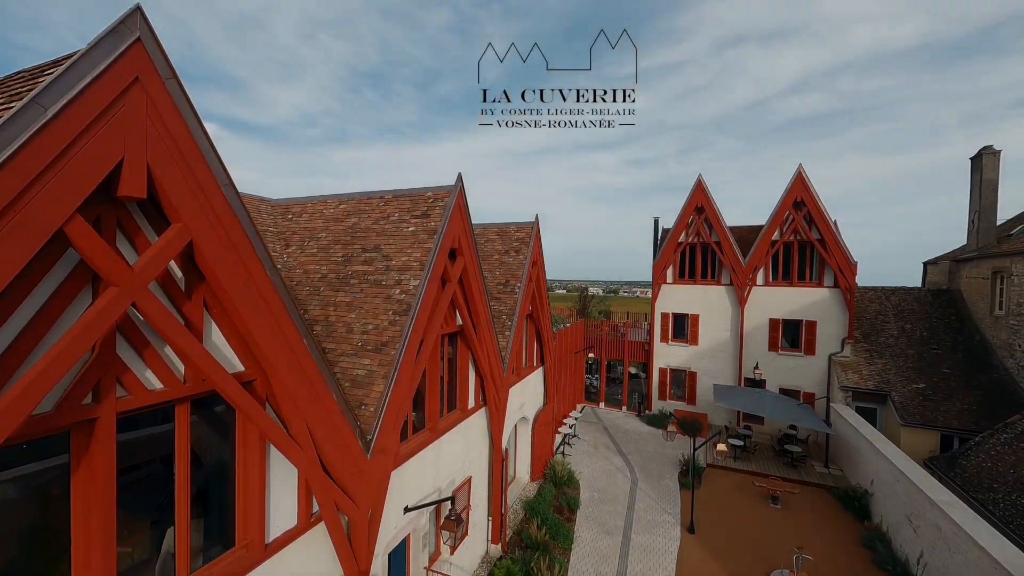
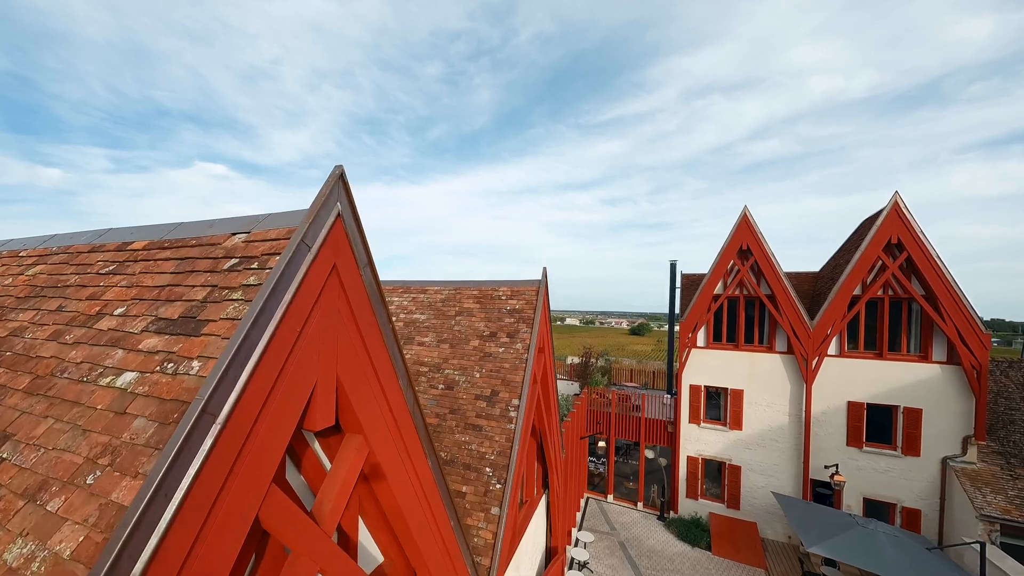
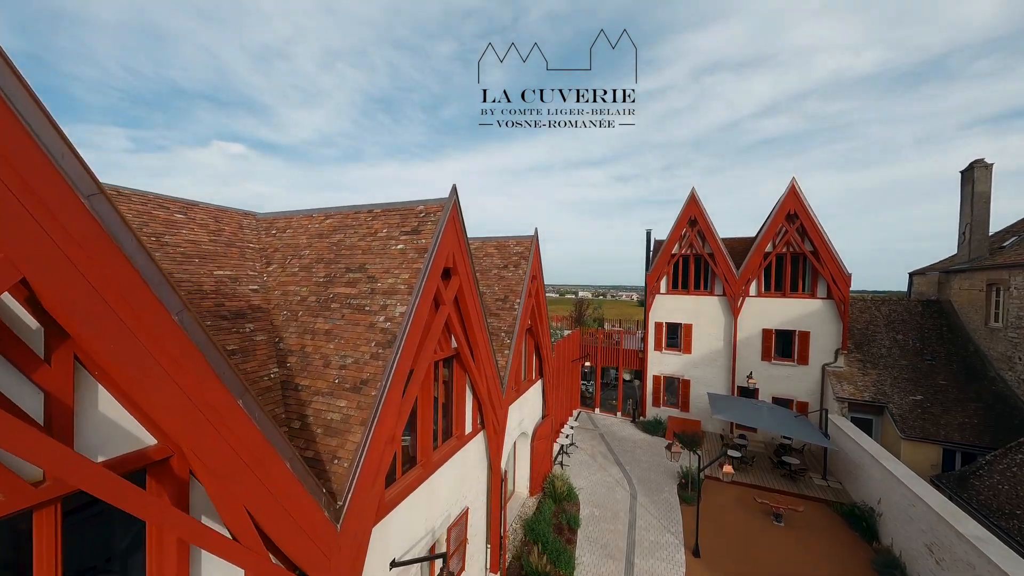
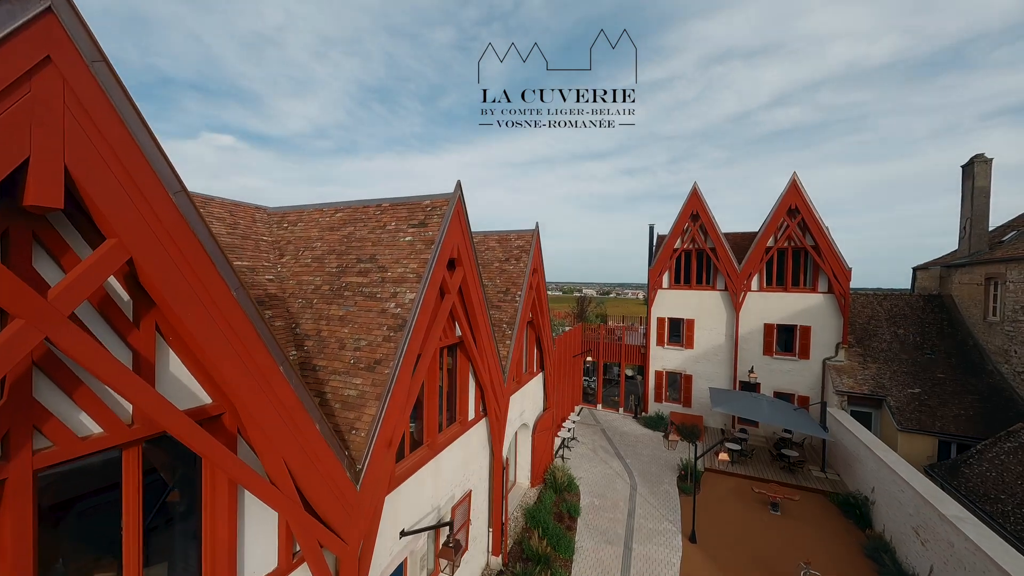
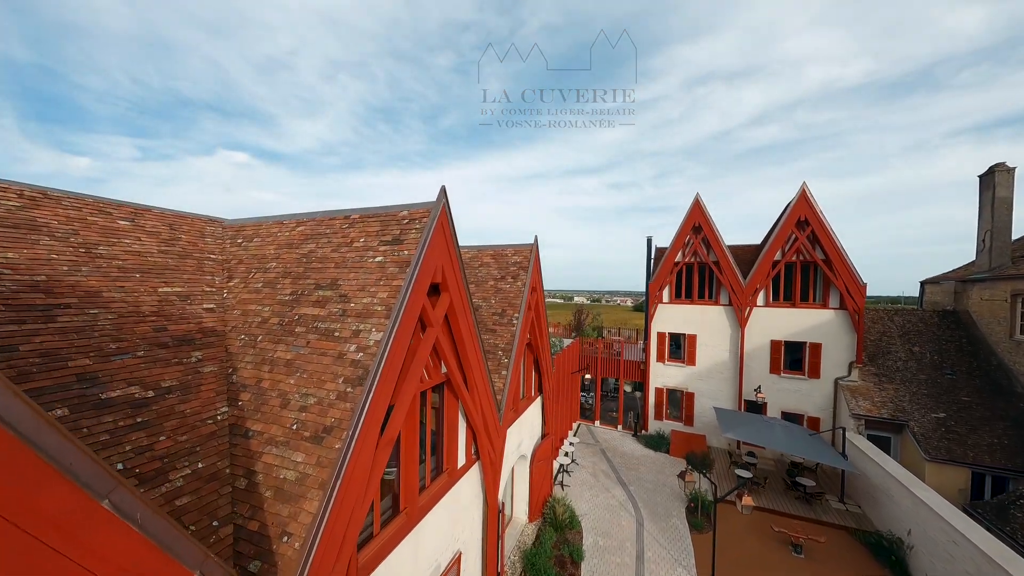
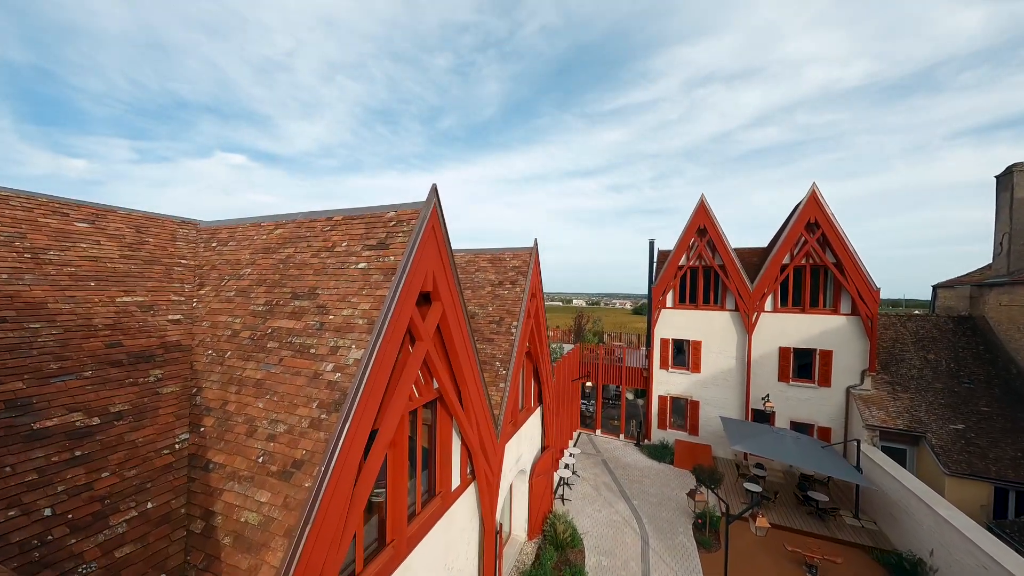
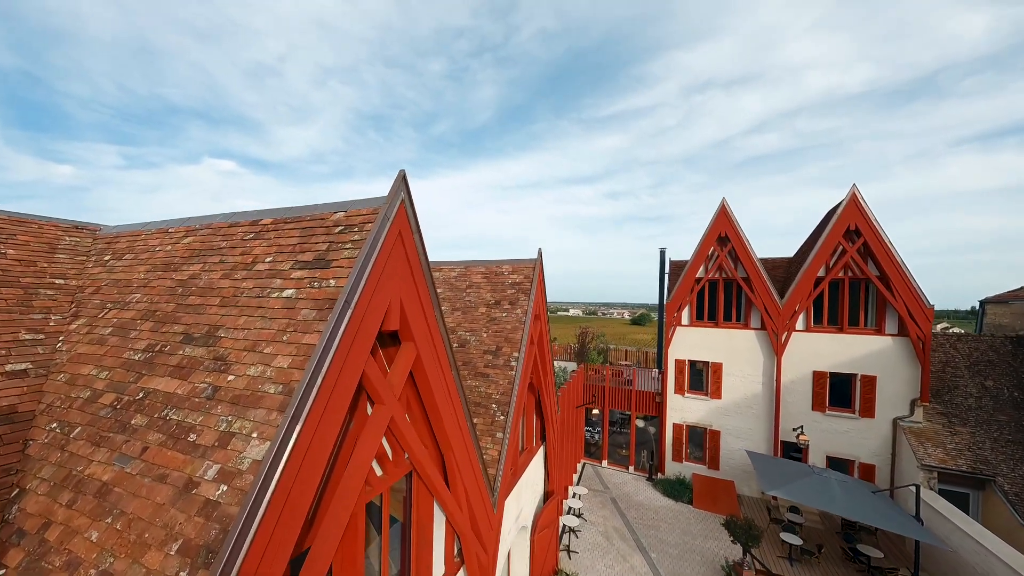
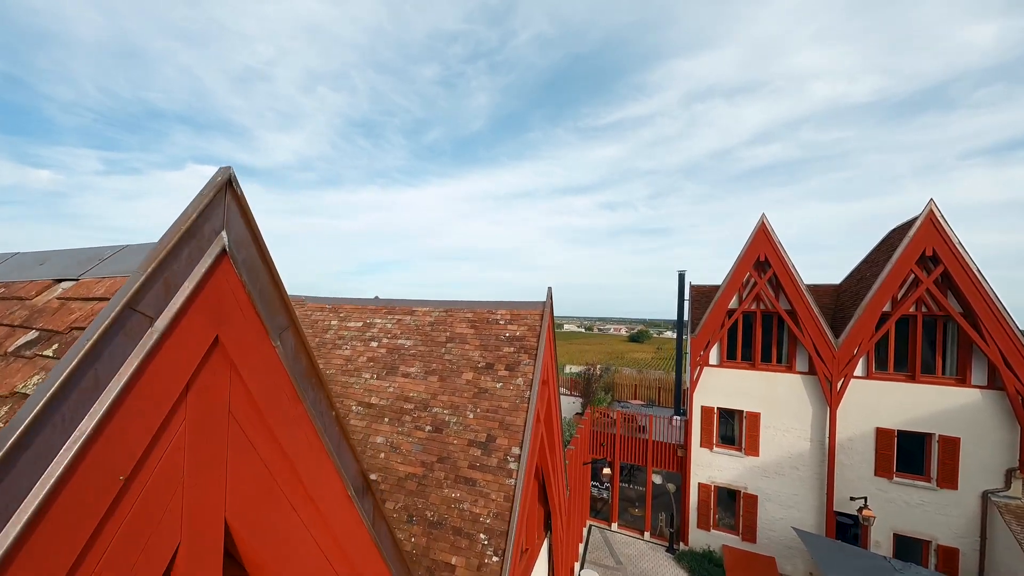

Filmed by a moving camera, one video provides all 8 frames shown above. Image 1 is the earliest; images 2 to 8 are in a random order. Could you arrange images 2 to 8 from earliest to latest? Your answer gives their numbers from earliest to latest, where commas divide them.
4, 3, 5, 6, 7, 2, 8
